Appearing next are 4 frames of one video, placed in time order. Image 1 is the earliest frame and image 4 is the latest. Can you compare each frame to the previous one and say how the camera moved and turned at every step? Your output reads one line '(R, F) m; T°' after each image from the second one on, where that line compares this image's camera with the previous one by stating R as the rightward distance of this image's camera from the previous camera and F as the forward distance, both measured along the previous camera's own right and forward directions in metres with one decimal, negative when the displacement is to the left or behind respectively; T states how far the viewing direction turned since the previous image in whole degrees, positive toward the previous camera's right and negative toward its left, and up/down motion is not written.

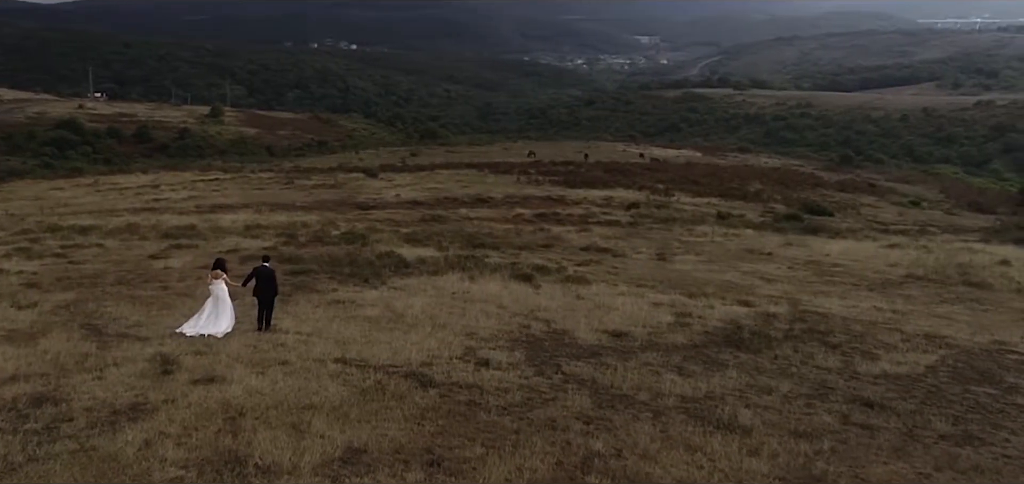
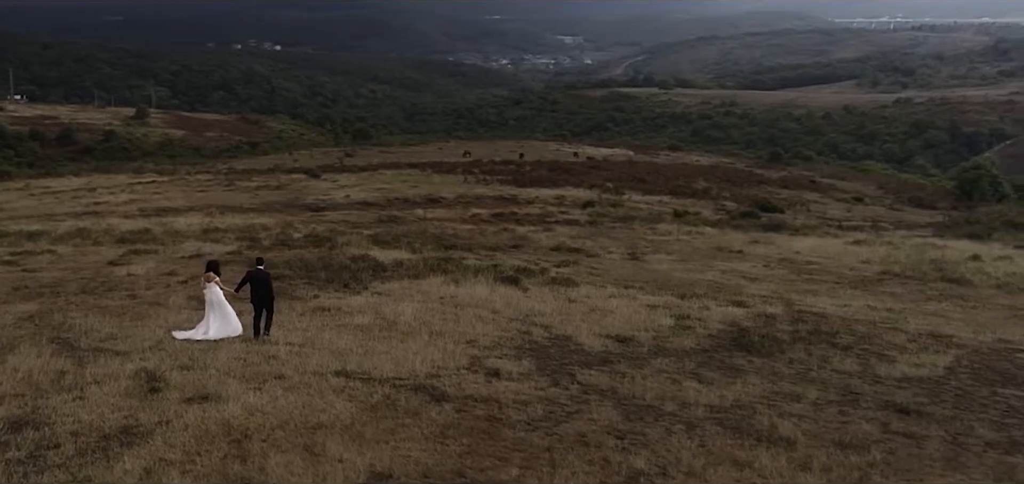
(-0.8, +1.0) m; +3°
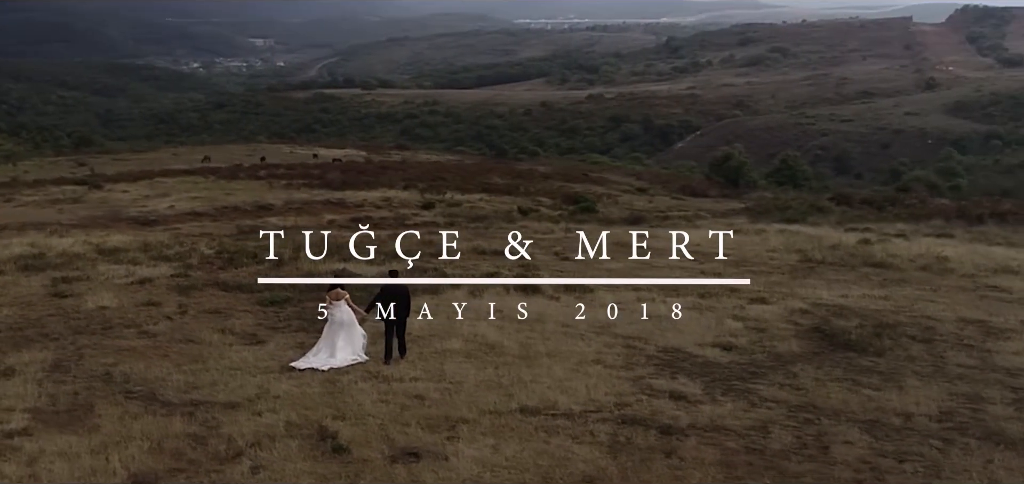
(-4.2, +2.2) m; +13°
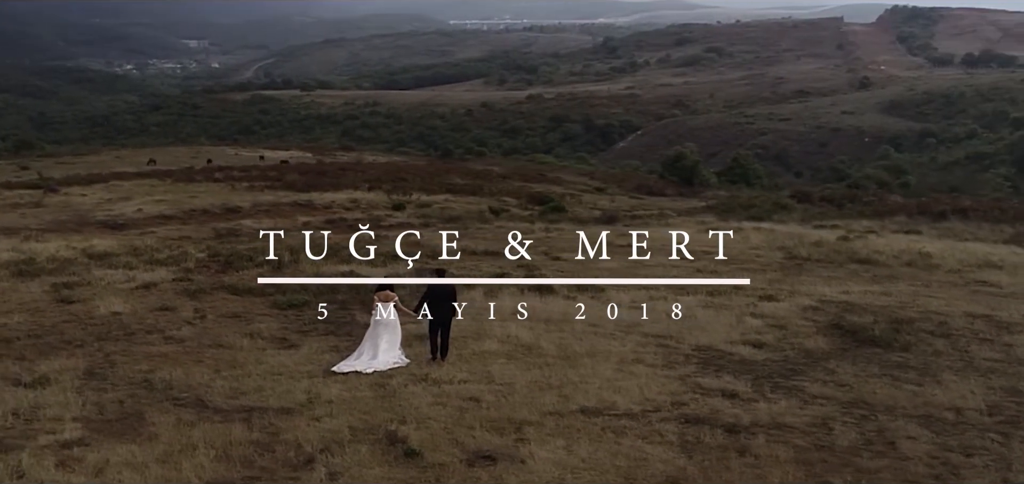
(-1.0, +0.1) m; +3°
